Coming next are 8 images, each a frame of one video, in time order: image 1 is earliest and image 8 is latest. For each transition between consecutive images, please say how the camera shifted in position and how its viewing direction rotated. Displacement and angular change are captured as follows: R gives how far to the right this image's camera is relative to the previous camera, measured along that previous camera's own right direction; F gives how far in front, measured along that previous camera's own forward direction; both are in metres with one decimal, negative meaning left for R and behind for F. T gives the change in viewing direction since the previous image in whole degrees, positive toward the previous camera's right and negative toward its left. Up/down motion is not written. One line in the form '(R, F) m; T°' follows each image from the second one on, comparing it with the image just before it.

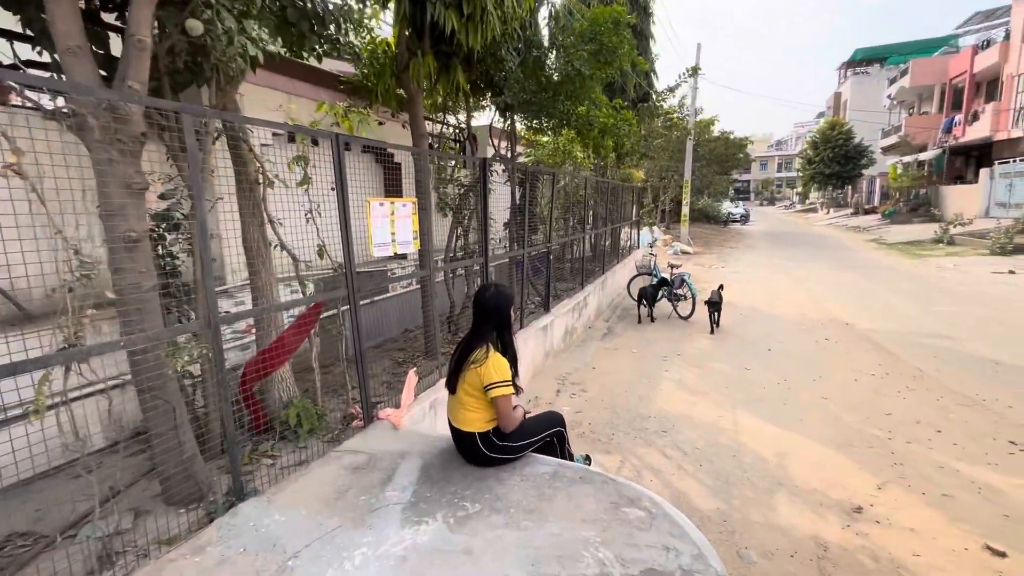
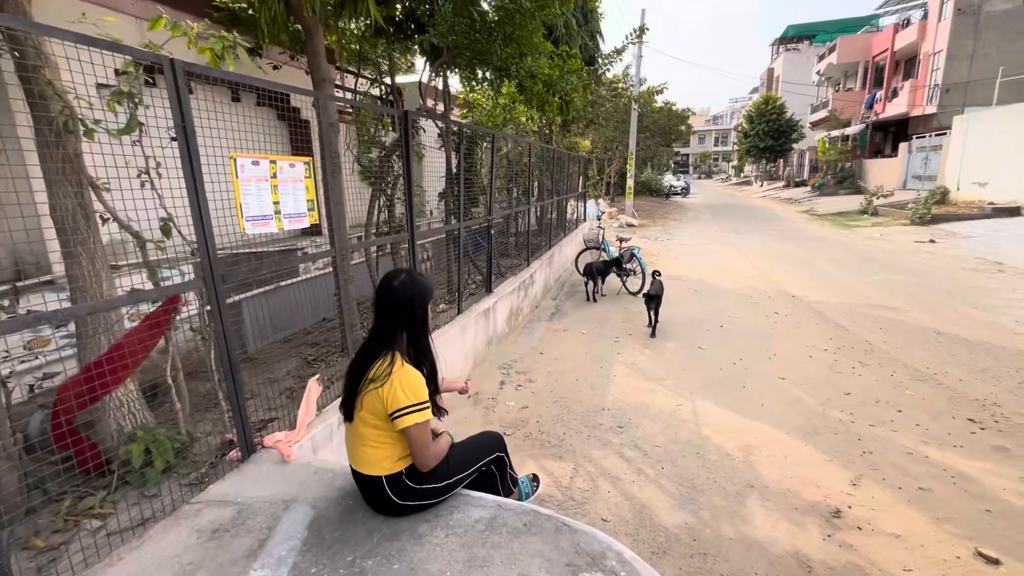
(+0.1, +0.7) m; +6°
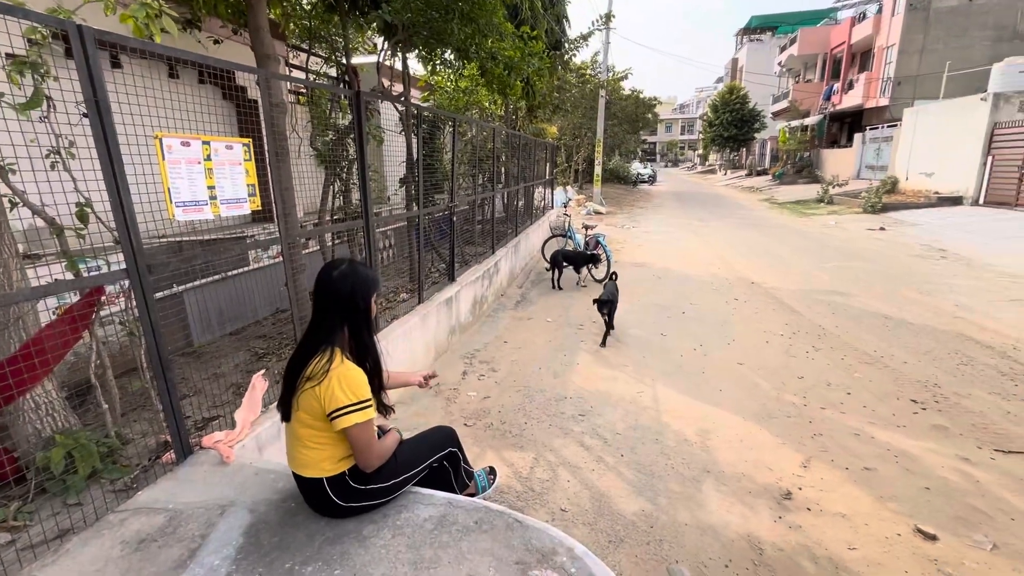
(+0.1, +0.1) m; +4°
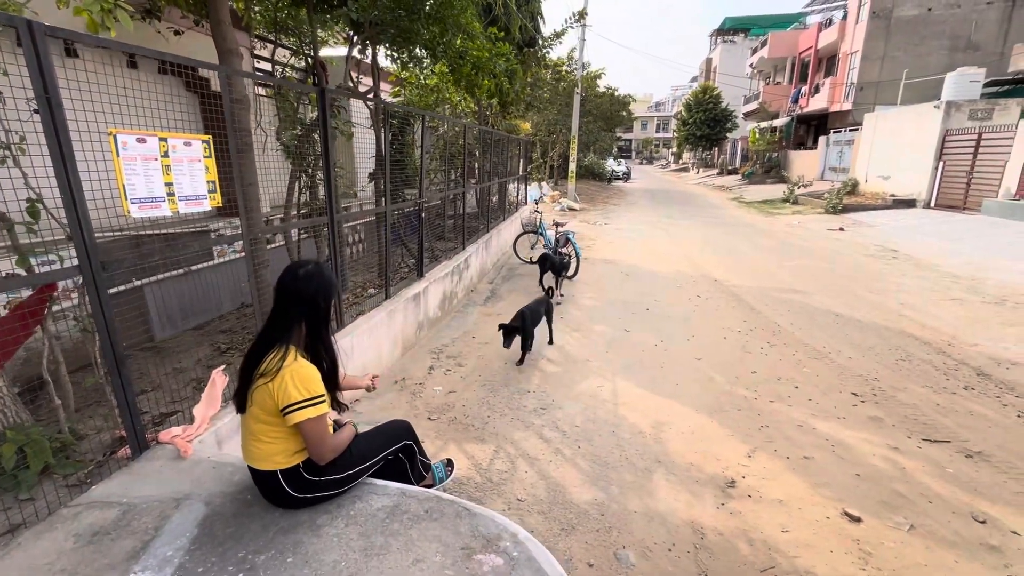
(+0.1, -0.1) m; +3°
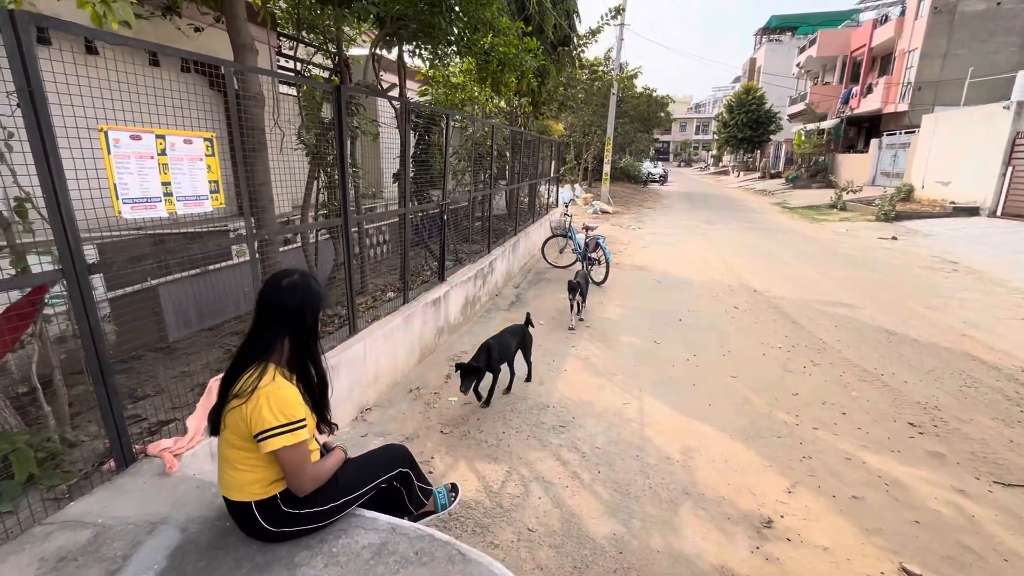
(+0.1, +0.2) m; -4°
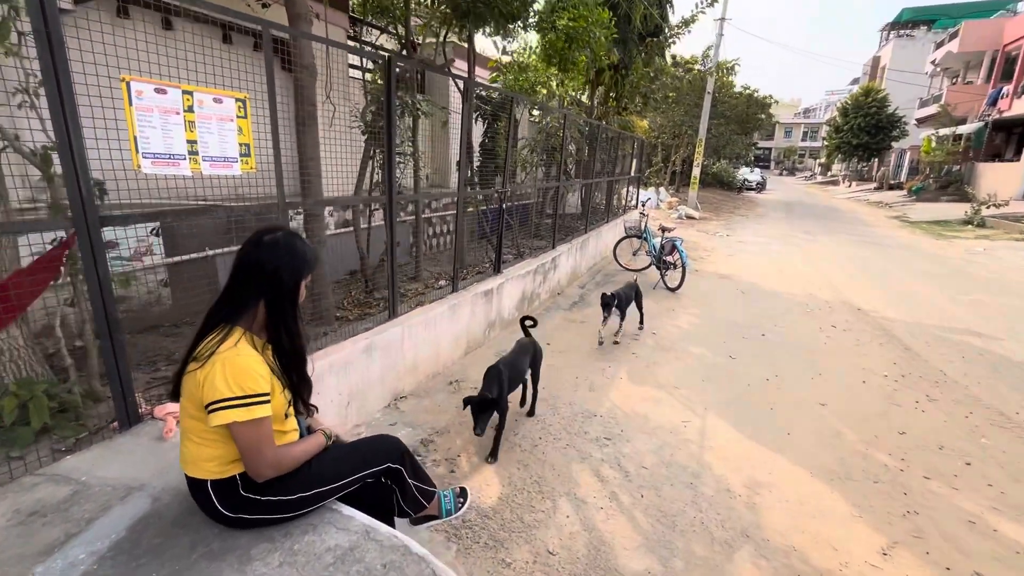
(+0.2, +0.4) m; -9°
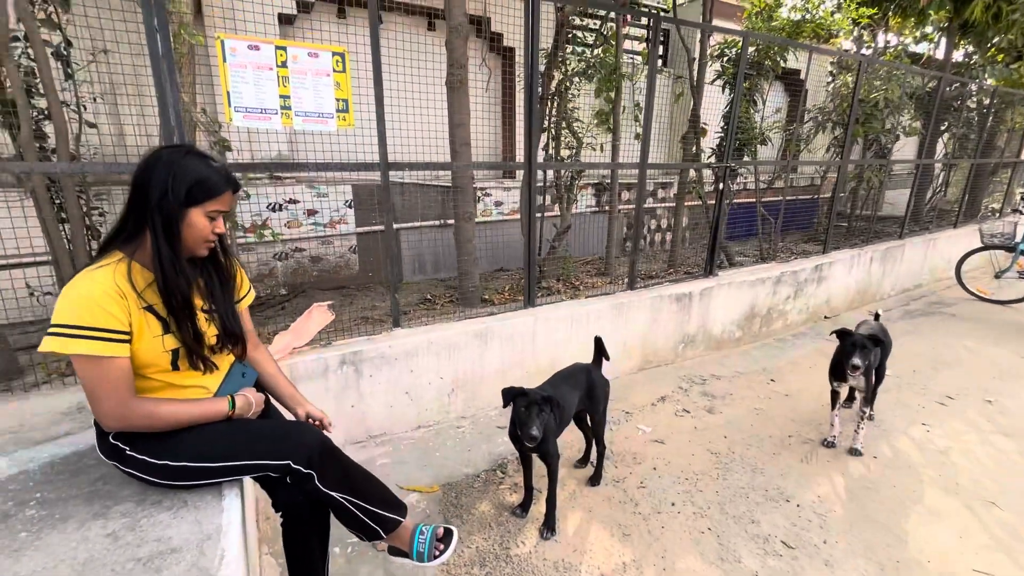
(+0.8, +1.0) m; -35°
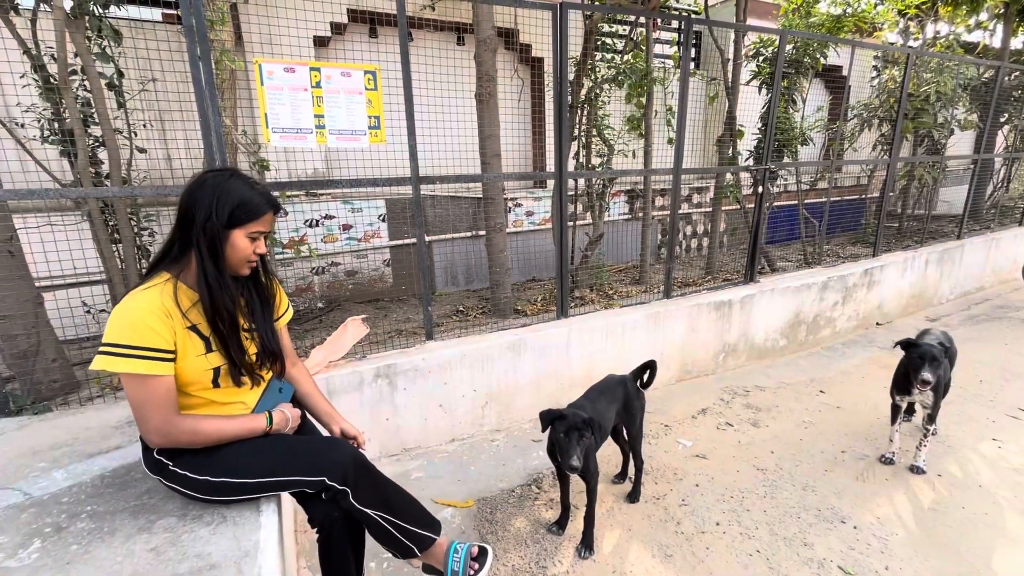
(0.0, 0.0) m; -4°
